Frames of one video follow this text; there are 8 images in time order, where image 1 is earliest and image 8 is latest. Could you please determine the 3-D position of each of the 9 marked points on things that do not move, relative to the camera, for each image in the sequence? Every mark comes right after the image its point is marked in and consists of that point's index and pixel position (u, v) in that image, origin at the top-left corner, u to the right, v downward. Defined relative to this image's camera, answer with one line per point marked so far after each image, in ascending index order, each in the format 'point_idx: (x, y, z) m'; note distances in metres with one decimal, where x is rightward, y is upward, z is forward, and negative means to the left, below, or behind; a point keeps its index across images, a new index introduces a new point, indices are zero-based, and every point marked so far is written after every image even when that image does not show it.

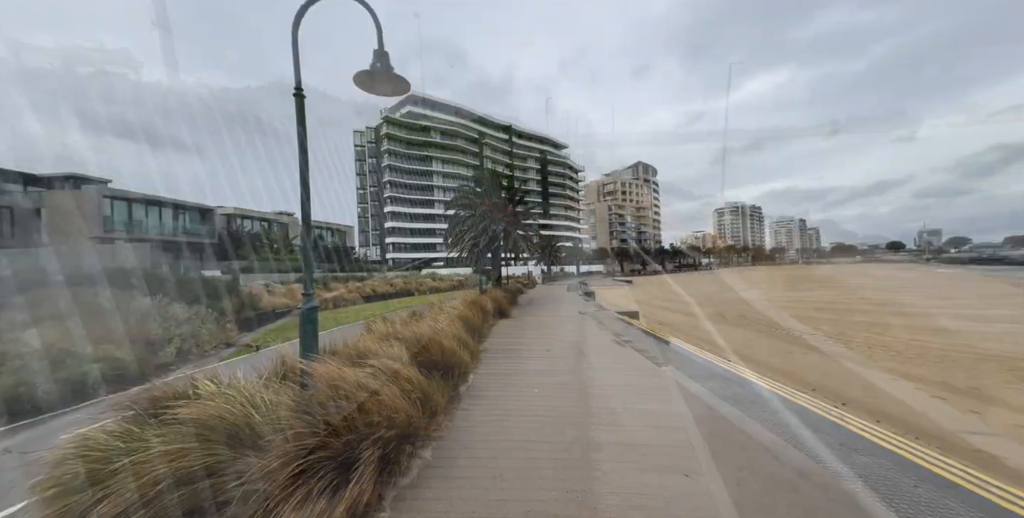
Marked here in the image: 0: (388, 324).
0: (-2.9, -1.5, +8.0) m
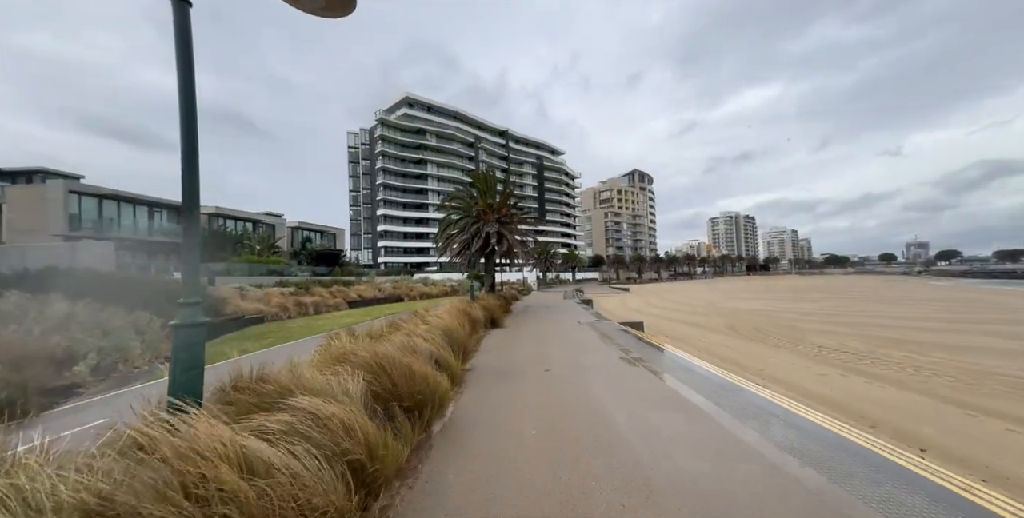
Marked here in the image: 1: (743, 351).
0: (-3.0, -1.5, +6.6) m
1: (+7.7, -3.0, +11.3) m
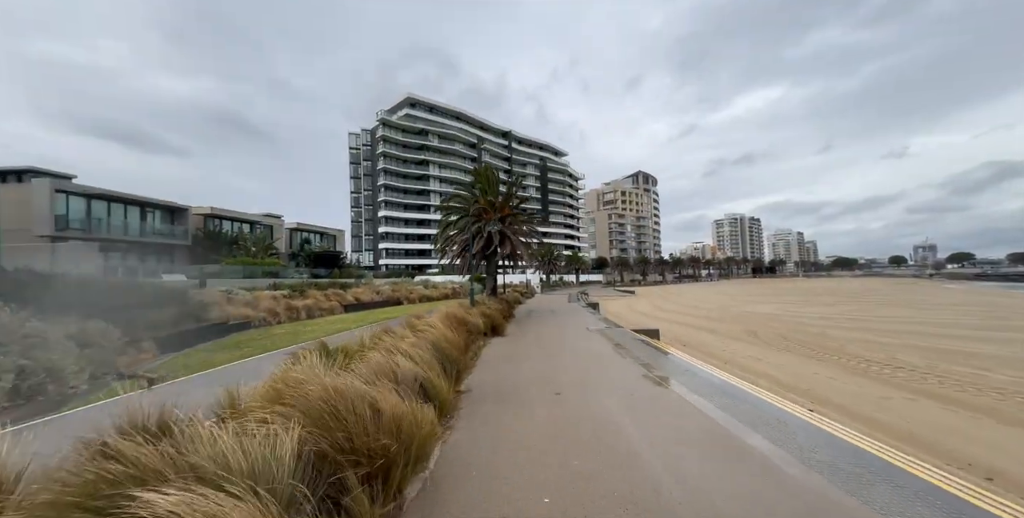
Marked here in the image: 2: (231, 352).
0: (-3.0, -1.5, +5.4) m
1: (+7.8, -3.1, +10.0) m
2: (-8.2, -2.7, +9.9) m
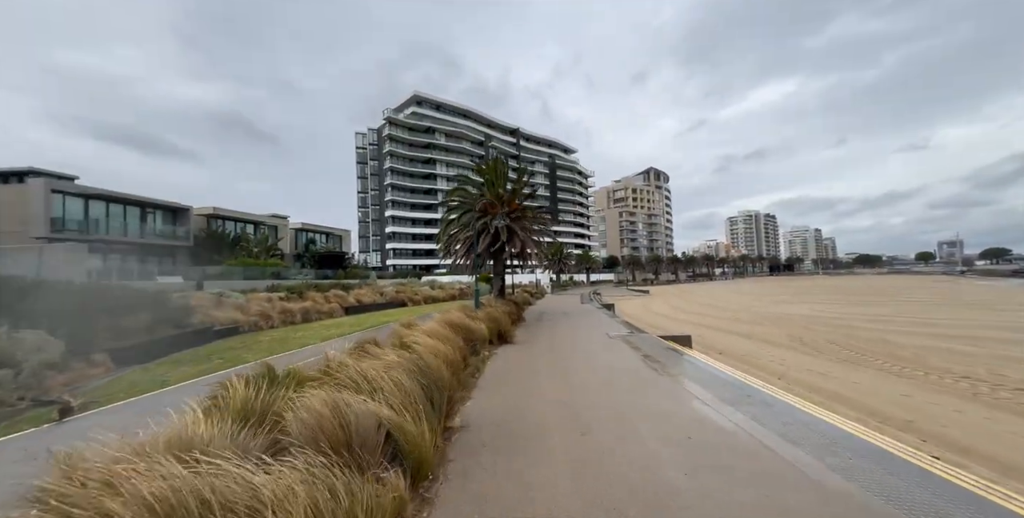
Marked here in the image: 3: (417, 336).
0: (-2.9, -1.5, +3.9) m
1: (+8.0, -2.9, +8.2) m
2: (-8.0, -2.7, +8.5) m
3: (-1.9, -1.6, +6.9) m
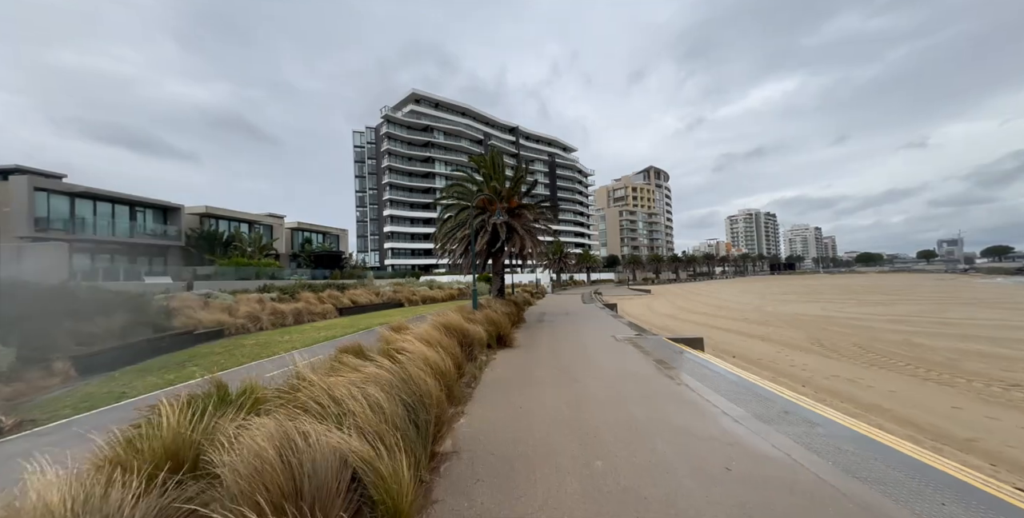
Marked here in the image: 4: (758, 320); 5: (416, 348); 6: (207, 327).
0: (-2.9, -1.4, +3.1) m
1: (+8.0, -2.8, +7.5) m
2: (-8.0, -2.6, +7.8) m
3: (-1.9, -1.5, +6.2) m
4: (+14.2, -3.5, +19.6) m
5: (-1.7, -1.6, +5.9) m
6: (-12.4, -2.8, +14.0) m
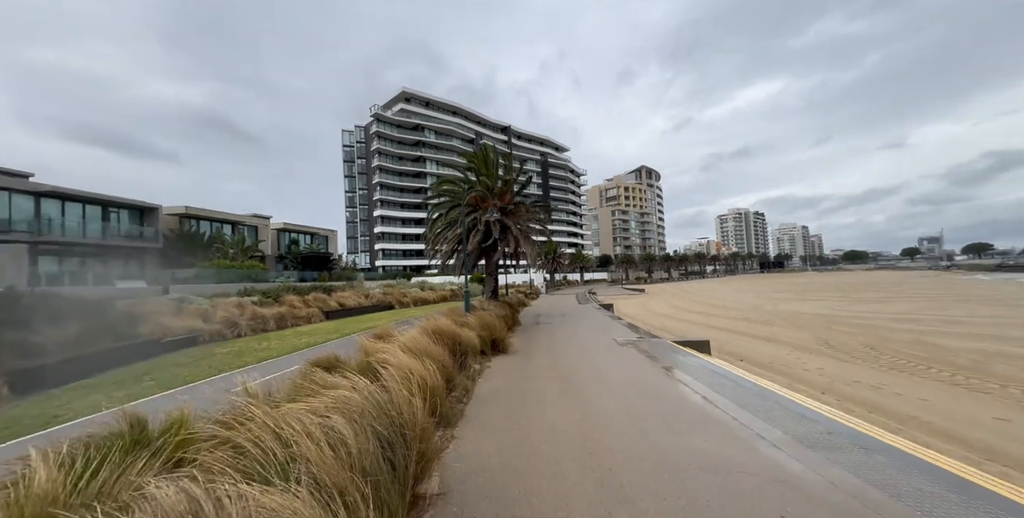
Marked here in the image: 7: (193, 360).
0: (-2.8, -1.4, +2.3) m
1: (+8.0, -2.7, +6.9) m
2: (-8.0, -2.7, +6.9) m
3: (-1.9, -1.5, +5.4) m
4: (+13.8, -3.4, +19.2) m
5: (-1.7, -1.6, +5.1) m
6: (-12.6, -2.9, +13.0) m
7: (-9.3, -3.0, +10.0) m
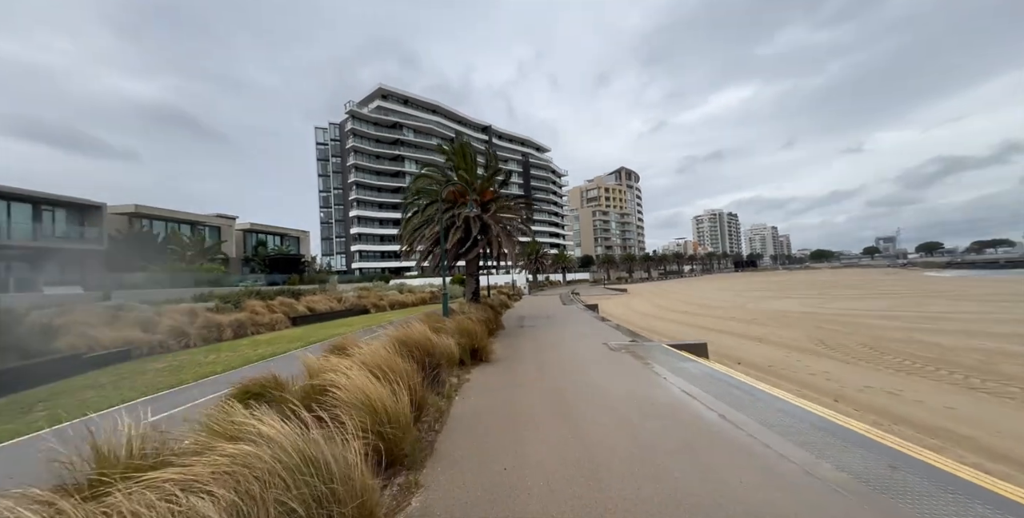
0: (-2.9, -1.3, +1.2) m
1: (+7.7, -2.6, +6.3) m
2: (-8.3, -2.7, +5.4) m
3: (-2.2, -1.5, +4.3) m
4: (+12.9, -3.3, +18.9) m
5: (-1.9, -1.5, +4.0) m
6: (-13.2, -2.9, +11.3) m
7: (-9.8, -3.0, +8.5) m
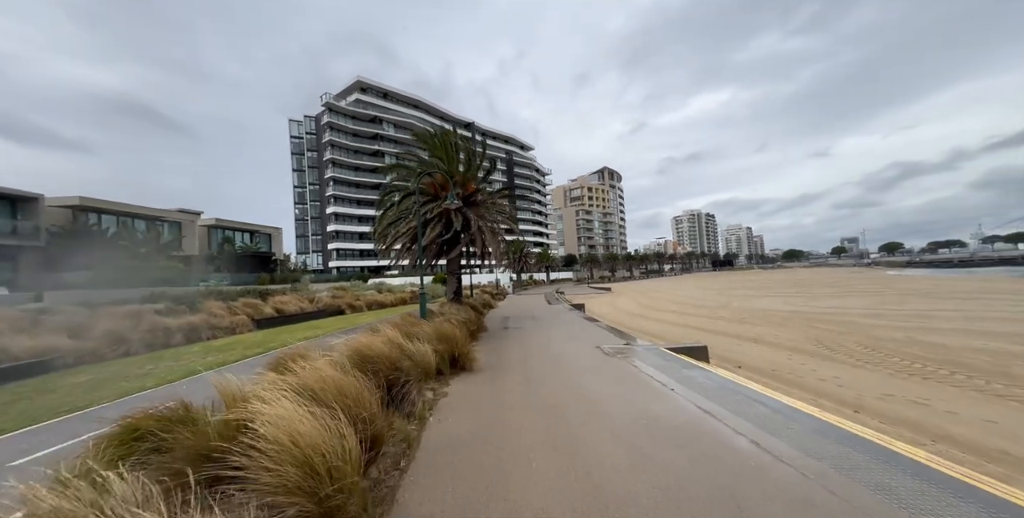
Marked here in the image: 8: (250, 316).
0: (-2.9, -1.3, 0.0) m
1: (+7.4, -2.5, +5.7) m
2: (-8.5, -2.6, +4.0) m
3: (-2.3, -1.4, +3.2) m
4: (+12.0, -3.2, +18.5) m
5: (-2.0, -1.4, +2.9) m
6: (-13.7, -2.8, +9.6) m
7: (-10.1, -2.9, +7.0) m
8: (-14.2, -3.1, +18.6) m
